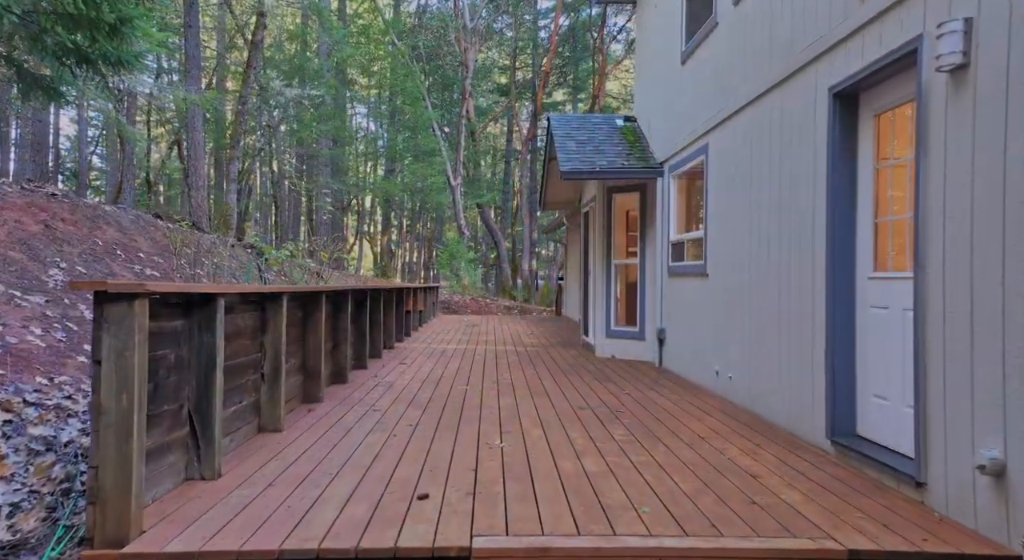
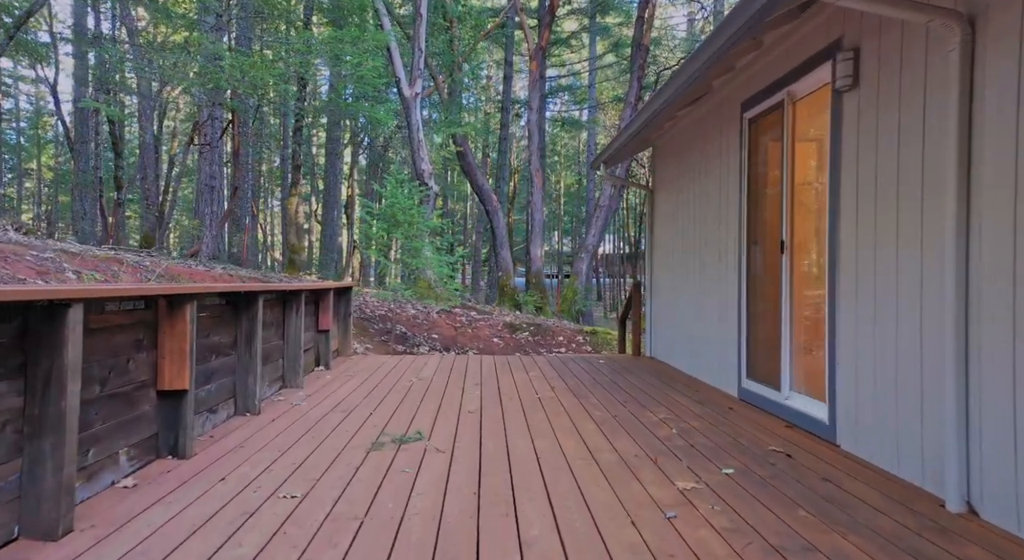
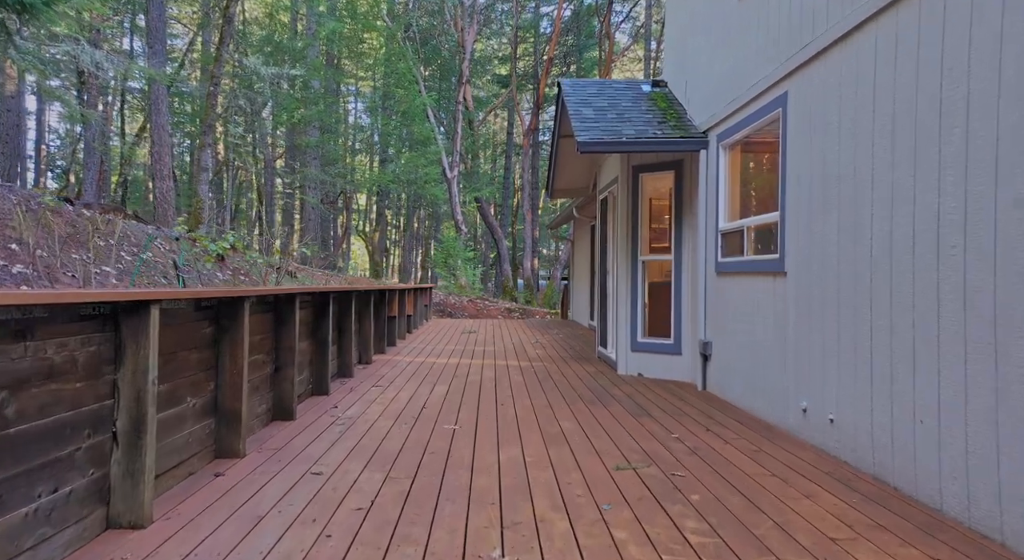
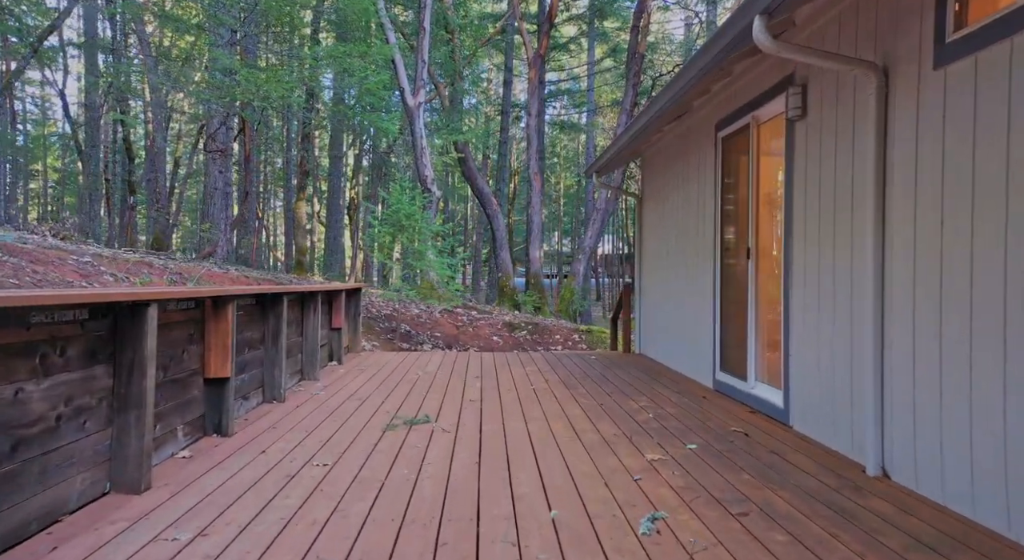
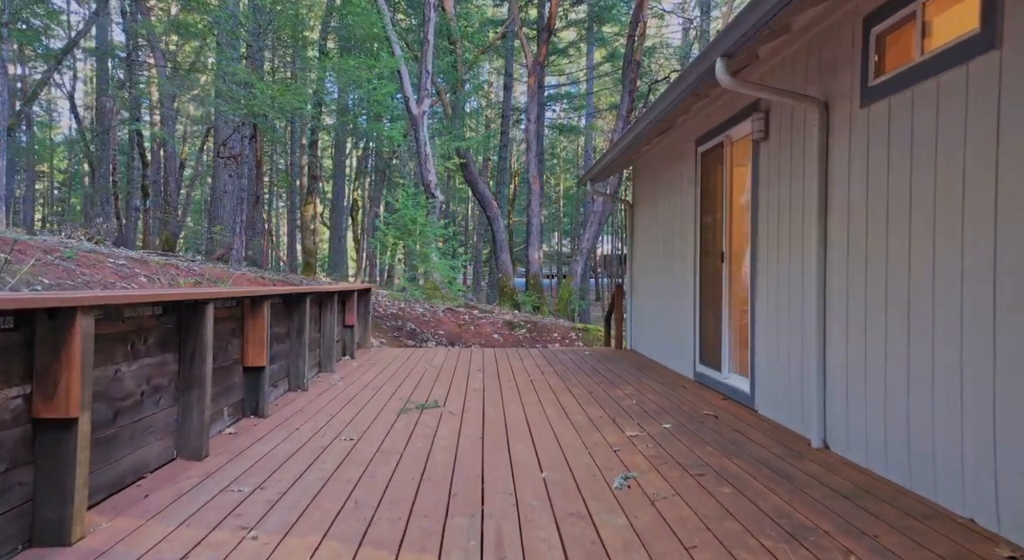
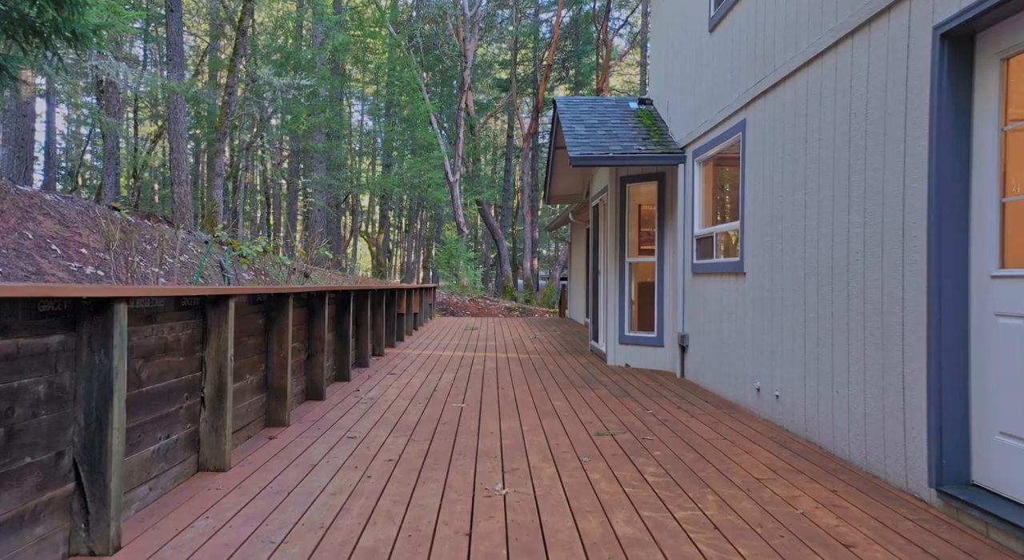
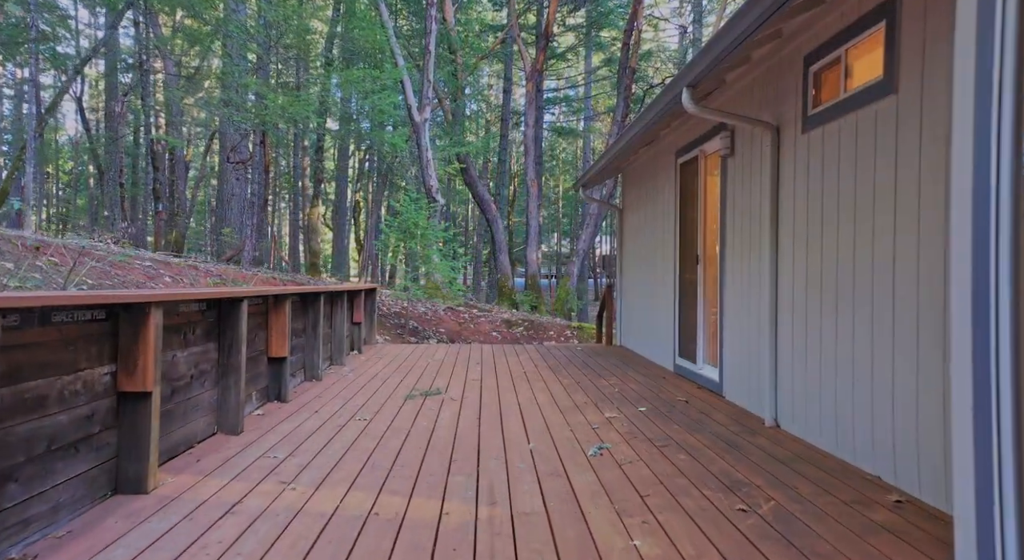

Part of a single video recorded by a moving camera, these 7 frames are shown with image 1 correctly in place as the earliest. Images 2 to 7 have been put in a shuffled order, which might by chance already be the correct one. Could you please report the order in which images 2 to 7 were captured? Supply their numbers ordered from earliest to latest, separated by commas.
6, 3, 7, 5, 4, 2
